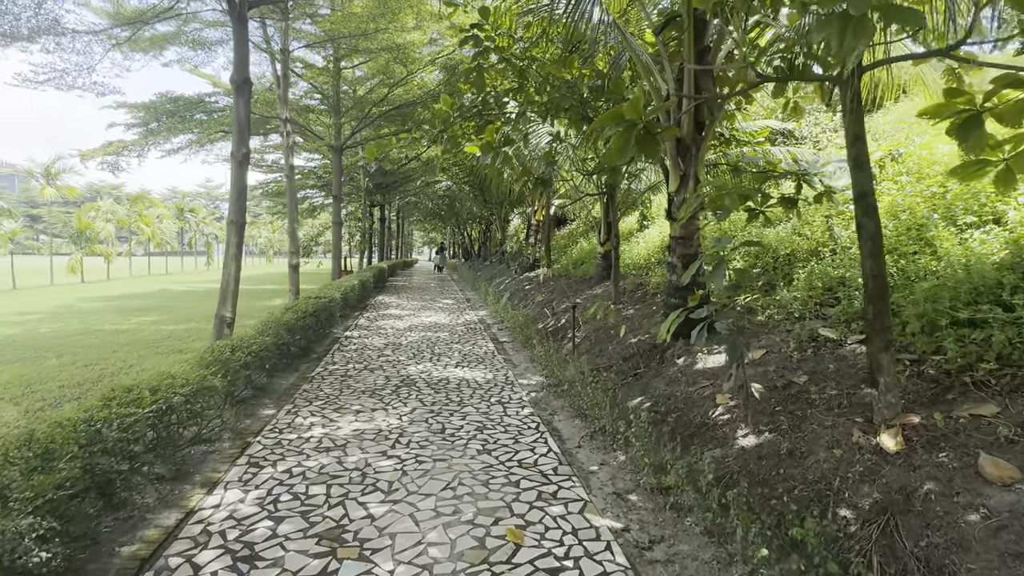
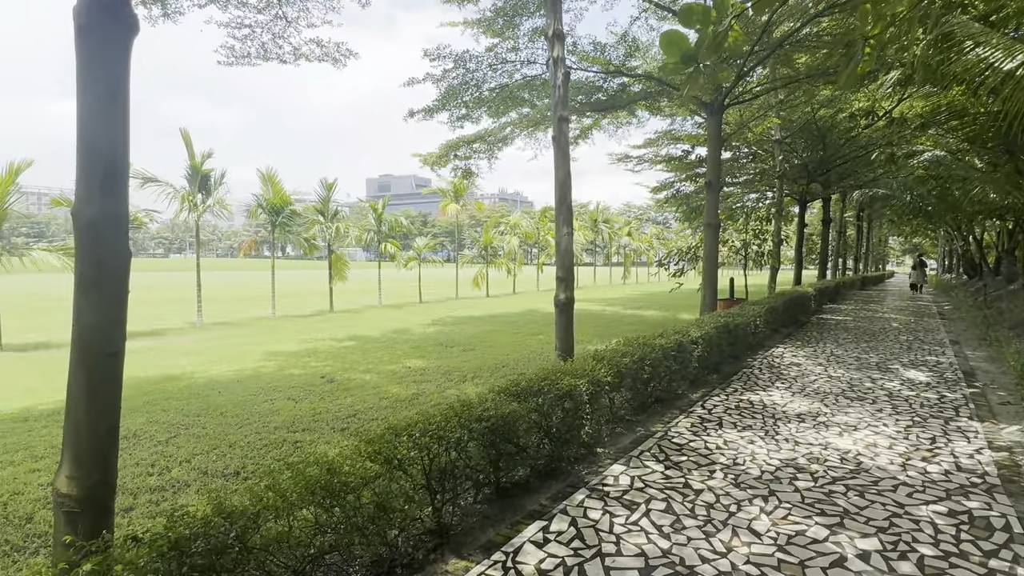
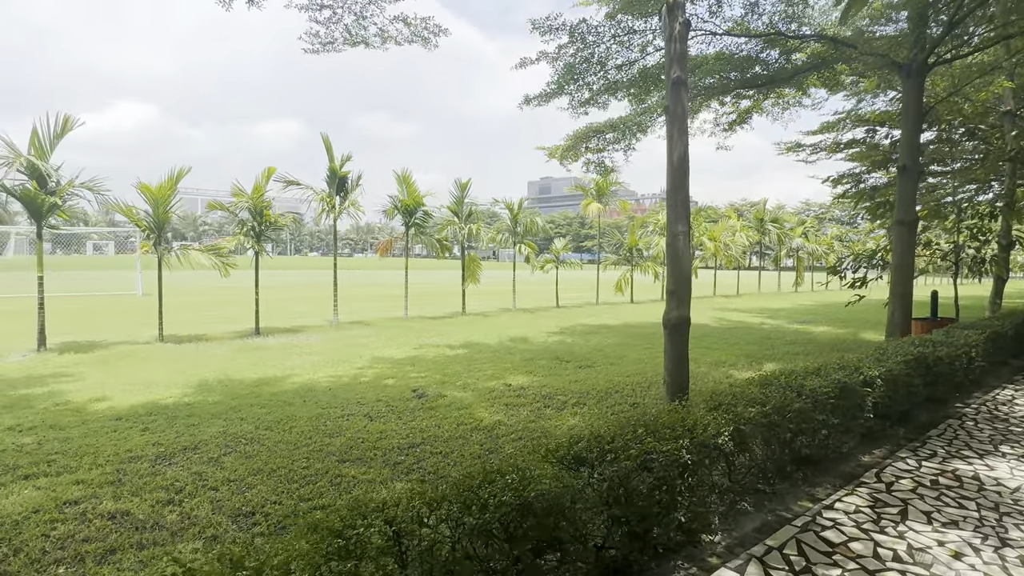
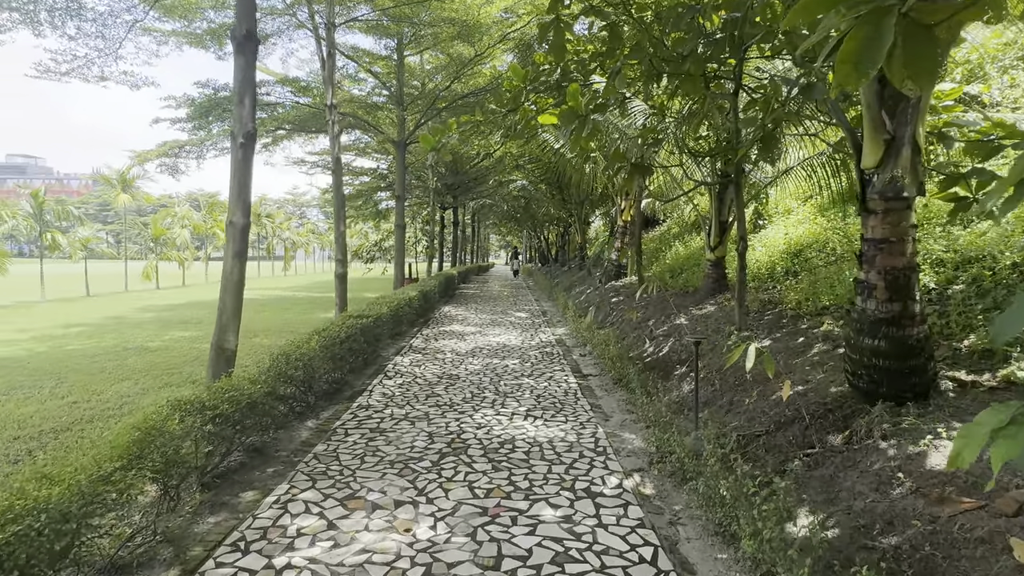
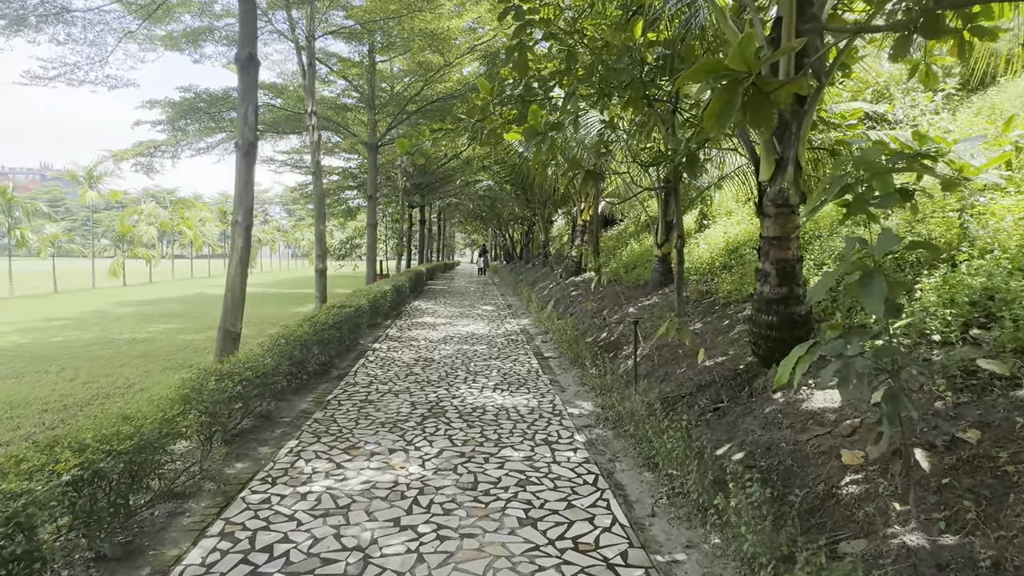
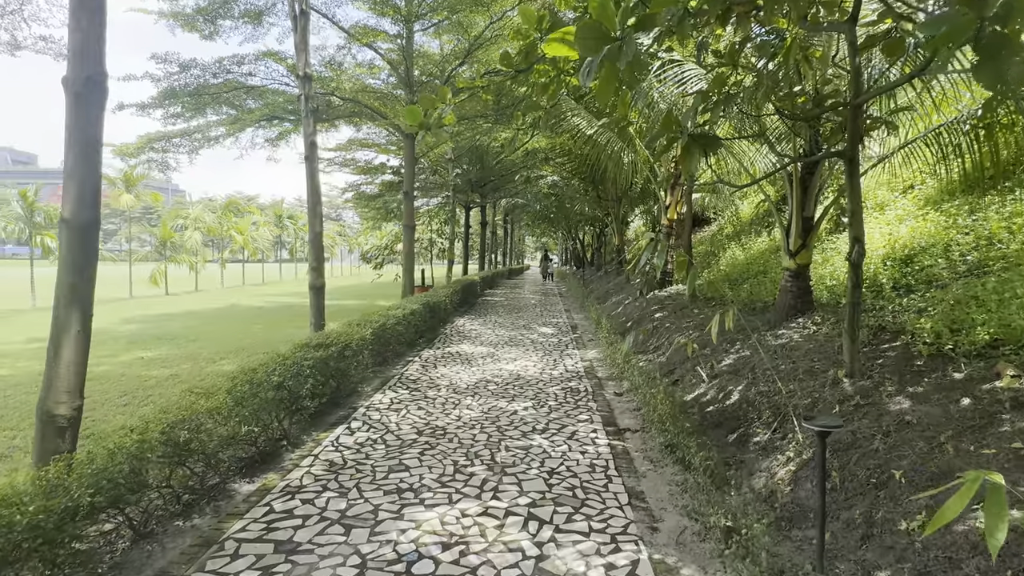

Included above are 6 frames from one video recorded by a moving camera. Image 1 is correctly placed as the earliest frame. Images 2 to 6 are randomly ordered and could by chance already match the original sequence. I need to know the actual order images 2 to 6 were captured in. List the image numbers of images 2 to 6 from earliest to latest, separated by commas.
5, 4, 6, 2, 3
